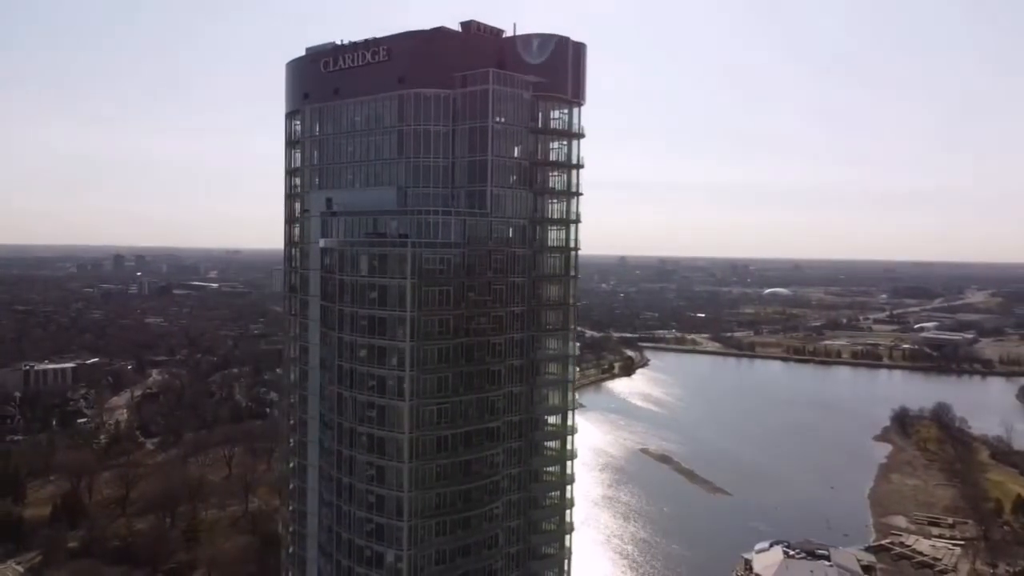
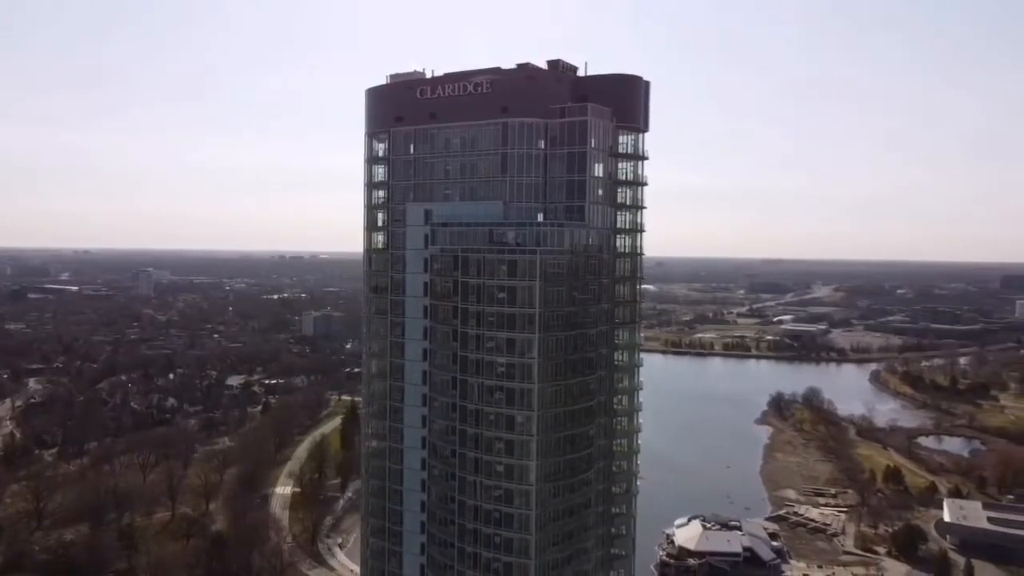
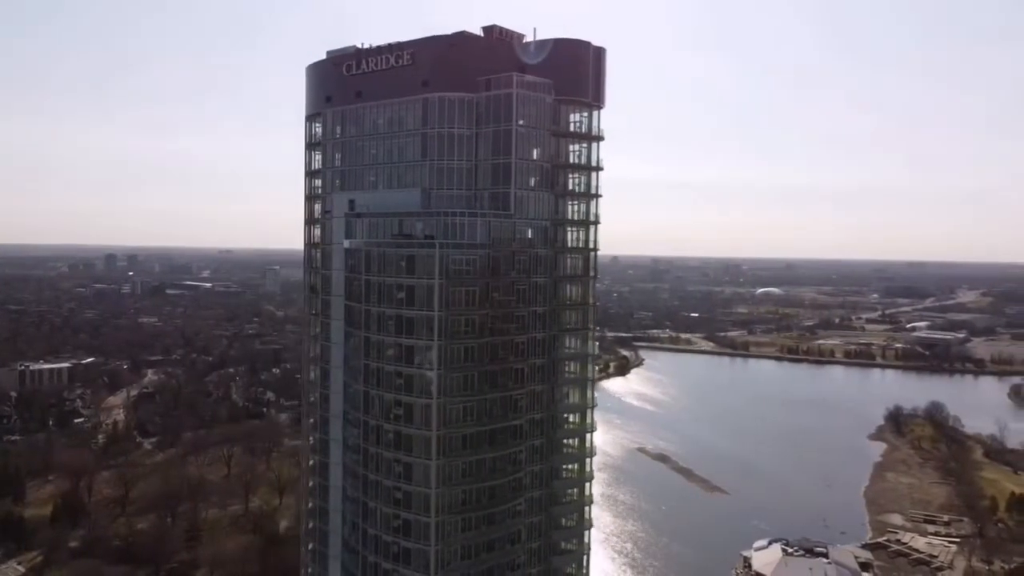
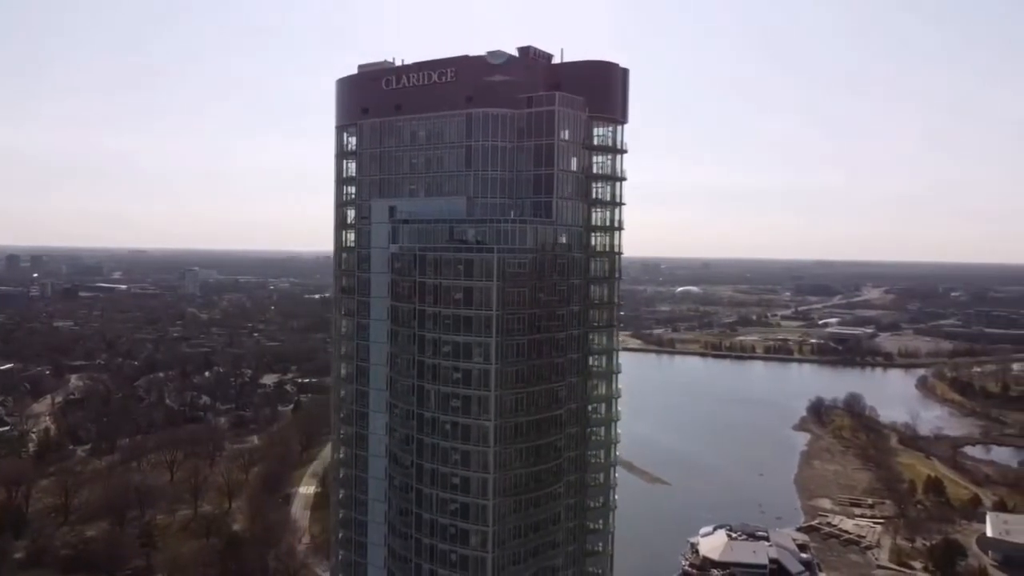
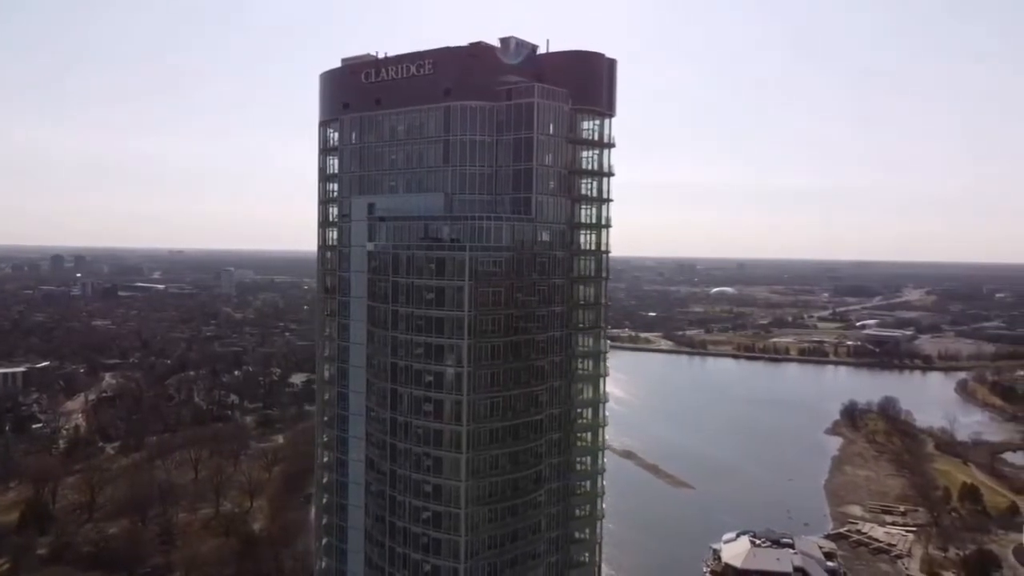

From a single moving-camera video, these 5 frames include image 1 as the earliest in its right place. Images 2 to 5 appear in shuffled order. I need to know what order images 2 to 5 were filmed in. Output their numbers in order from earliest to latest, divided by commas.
3, 5, 4, 2
